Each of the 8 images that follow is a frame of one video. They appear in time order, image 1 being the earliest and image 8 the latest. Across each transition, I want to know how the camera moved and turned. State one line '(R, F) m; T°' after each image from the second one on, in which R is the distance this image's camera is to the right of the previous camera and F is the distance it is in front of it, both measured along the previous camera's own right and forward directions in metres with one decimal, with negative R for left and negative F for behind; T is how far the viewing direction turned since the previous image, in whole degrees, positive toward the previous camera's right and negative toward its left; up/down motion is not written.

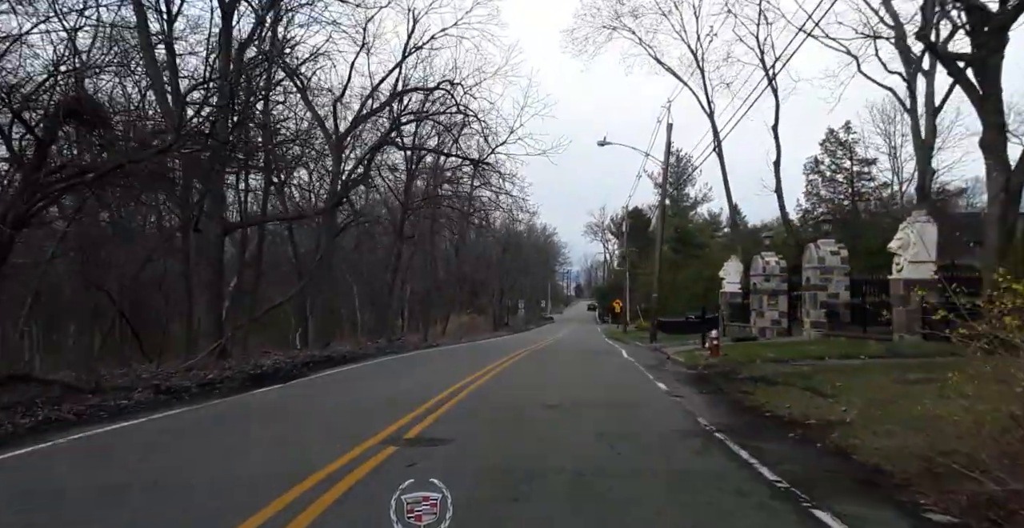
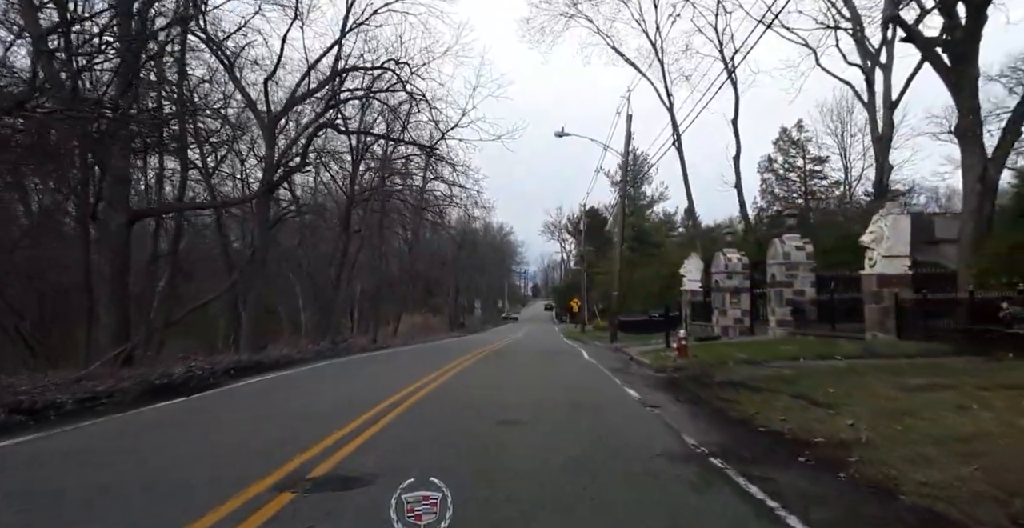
(+0.1, +1.6) m; +4°
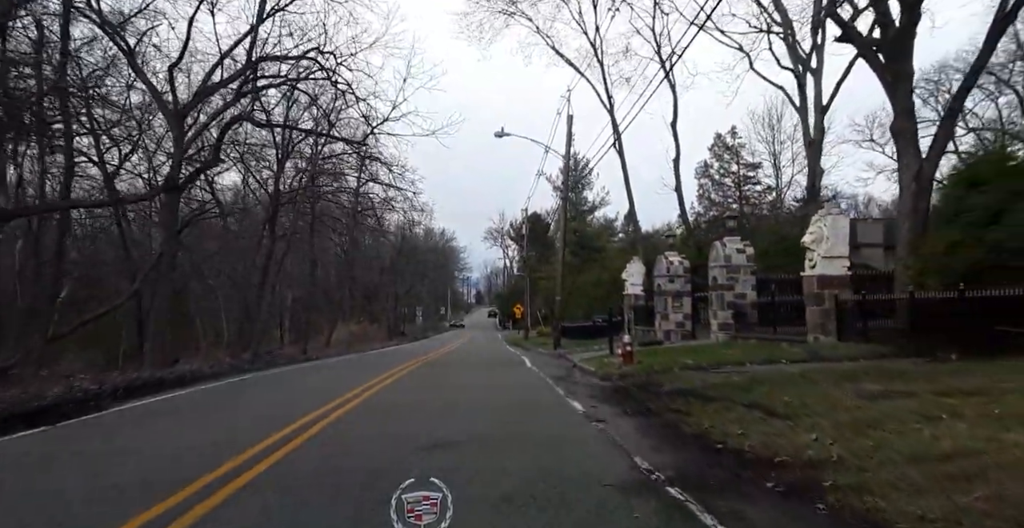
(+0.2, +1.0) m; +6°
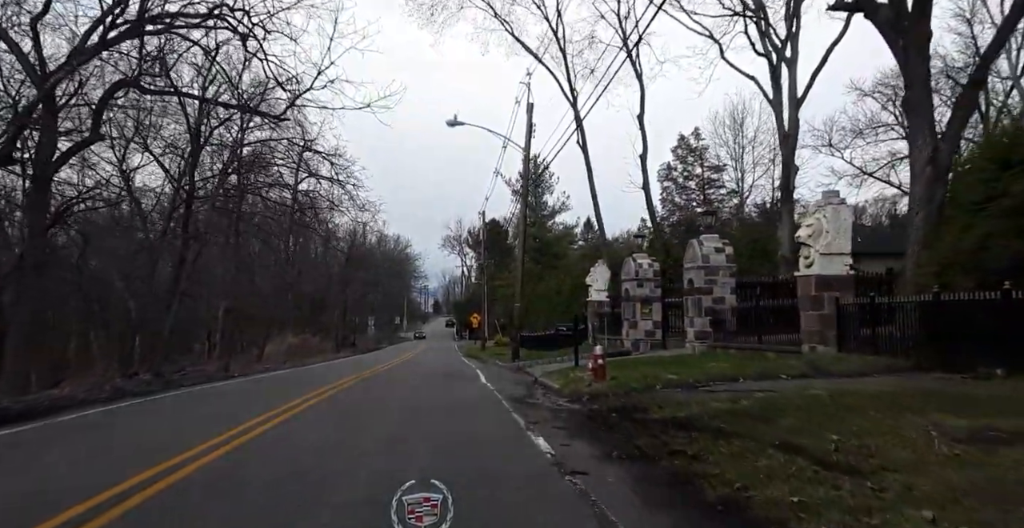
(+0.2, +2.6) m; +4°
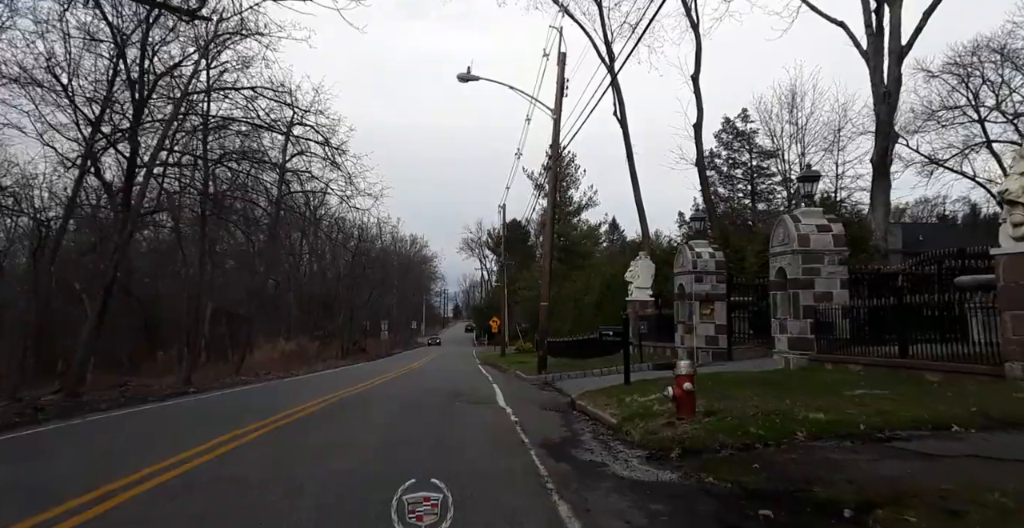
(-0.2, +4.9) m; -2°
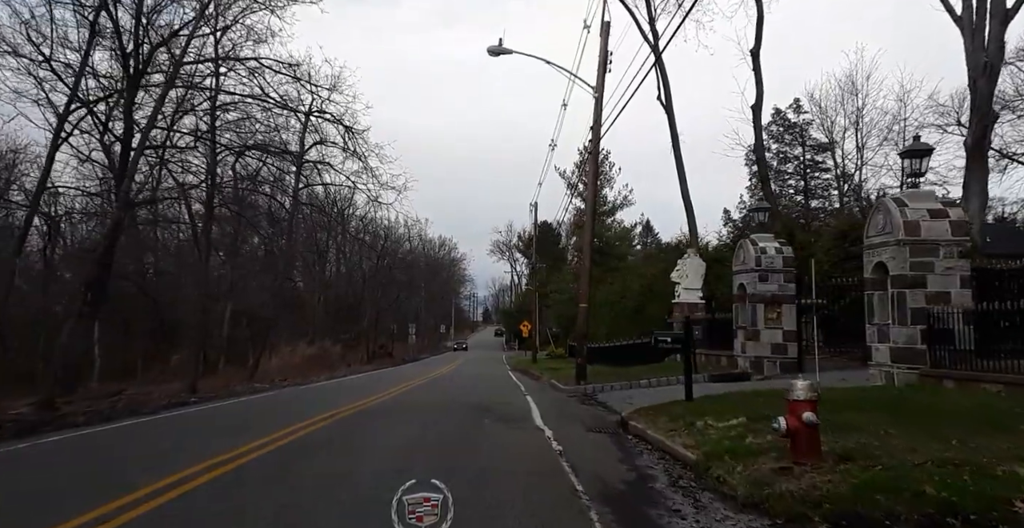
(-0.2, +2.3) m; -3°
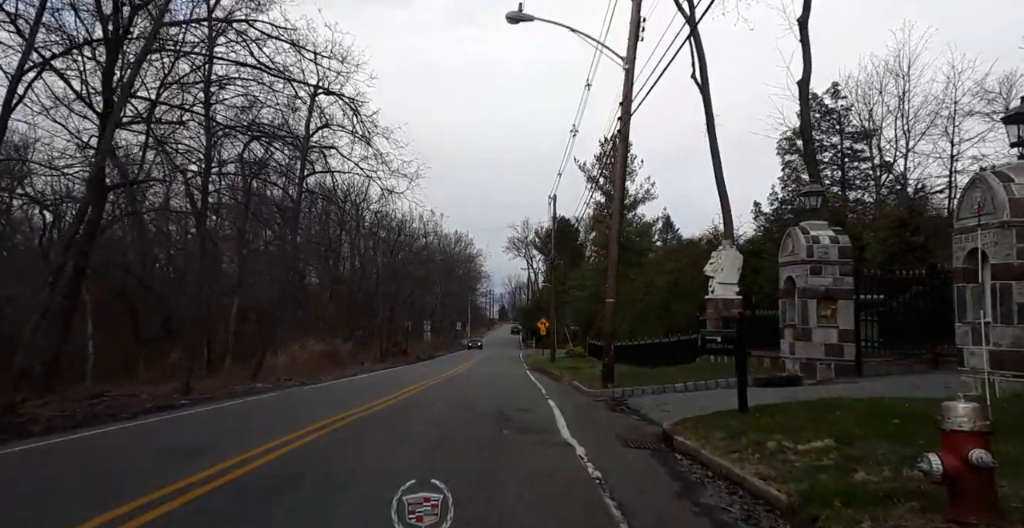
(-0.1, +1.7) m; -2°
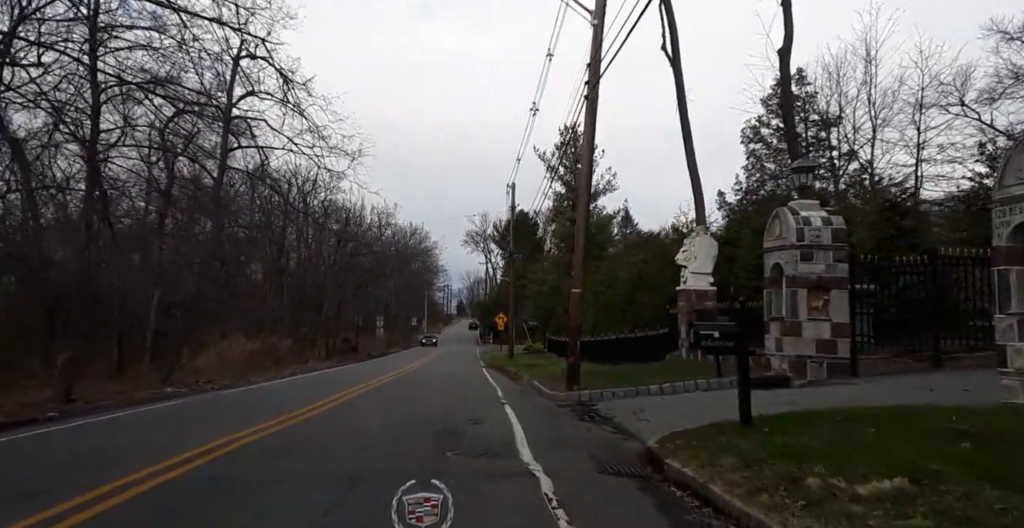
(+0.2, +2.3) m; +4°
